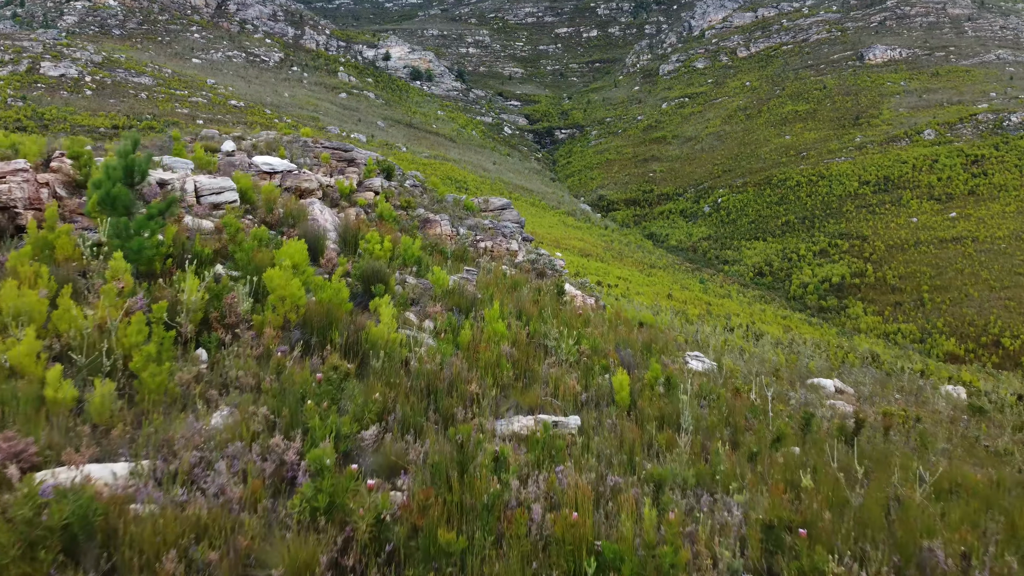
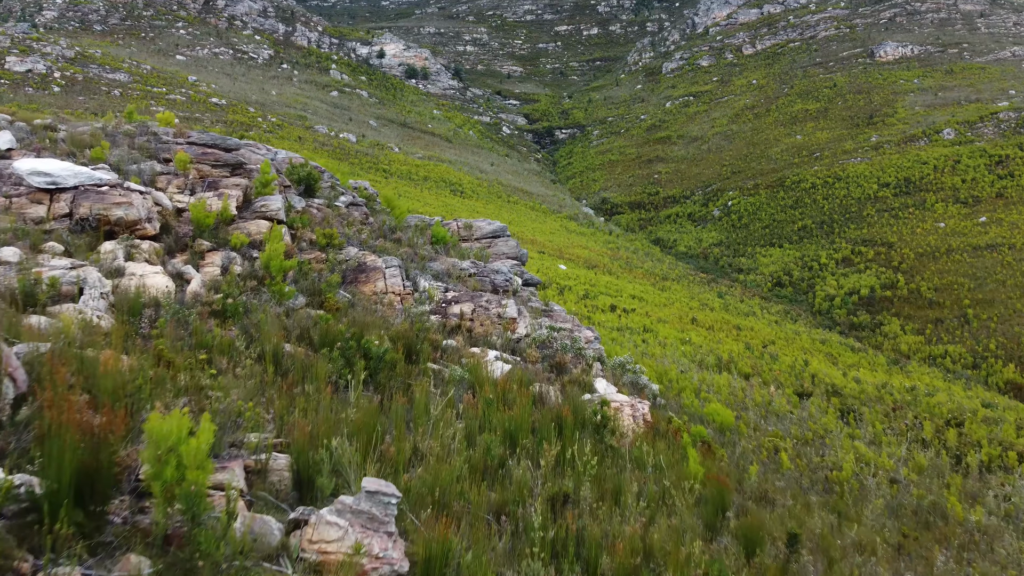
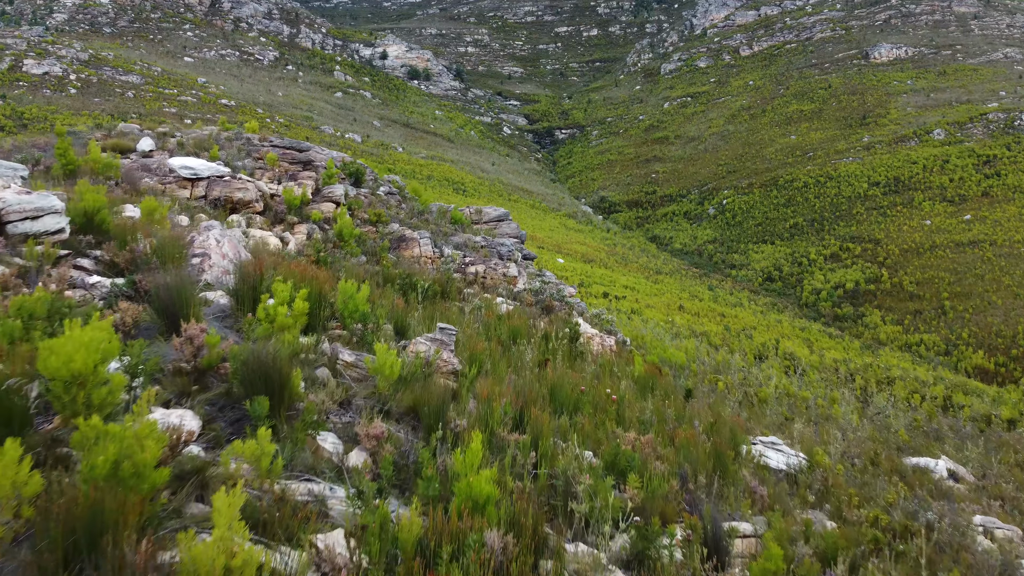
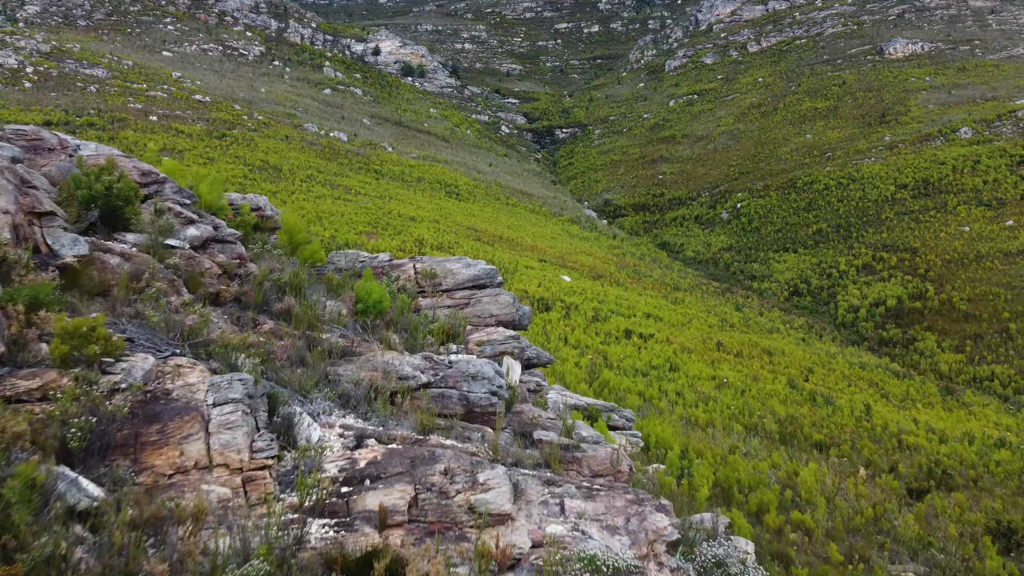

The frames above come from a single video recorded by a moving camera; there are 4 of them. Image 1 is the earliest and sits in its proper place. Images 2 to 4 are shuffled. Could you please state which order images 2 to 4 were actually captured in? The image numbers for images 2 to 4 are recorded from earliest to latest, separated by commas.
3, 2, 4
